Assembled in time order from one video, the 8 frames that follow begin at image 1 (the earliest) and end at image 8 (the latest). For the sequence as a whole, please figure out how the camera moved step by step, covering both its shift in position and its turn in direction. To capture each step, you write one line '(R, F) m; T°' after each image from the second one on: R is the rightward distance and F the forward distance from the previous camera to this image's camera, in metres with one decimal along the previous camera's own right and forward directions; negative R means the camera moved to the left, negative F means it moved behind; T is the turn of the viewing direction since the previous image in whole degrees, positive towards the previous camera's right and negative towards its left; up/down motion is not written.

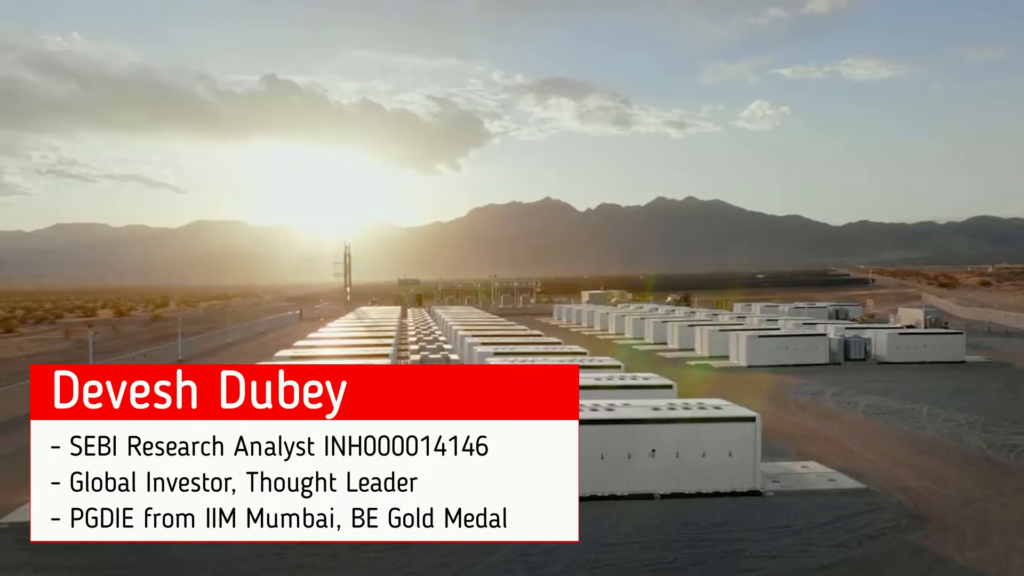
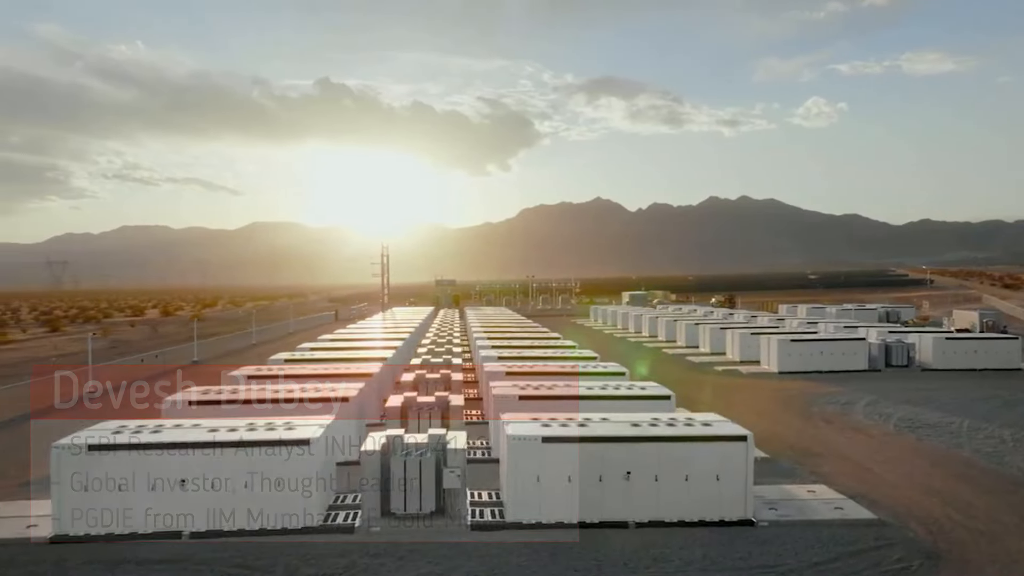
(+1.5, +1.6) m; -4°
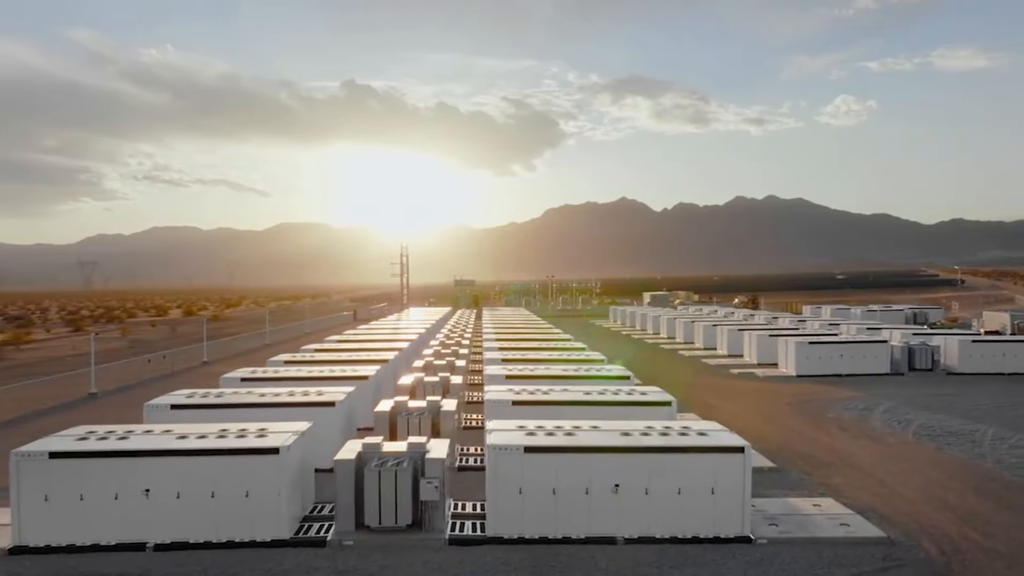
(+0.7, +0.7) m; -2°
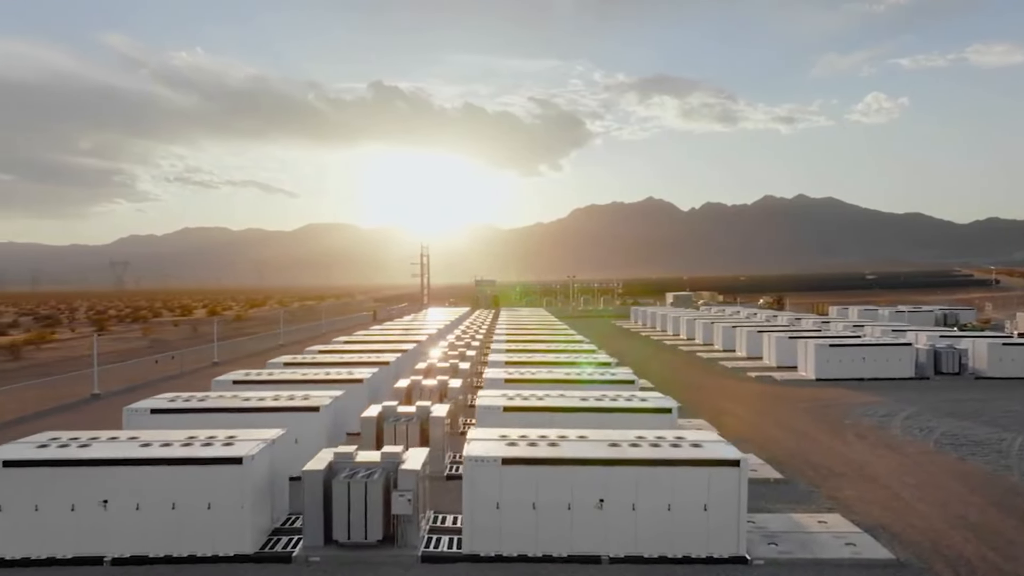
(+0.7, +0.8) m; -2°
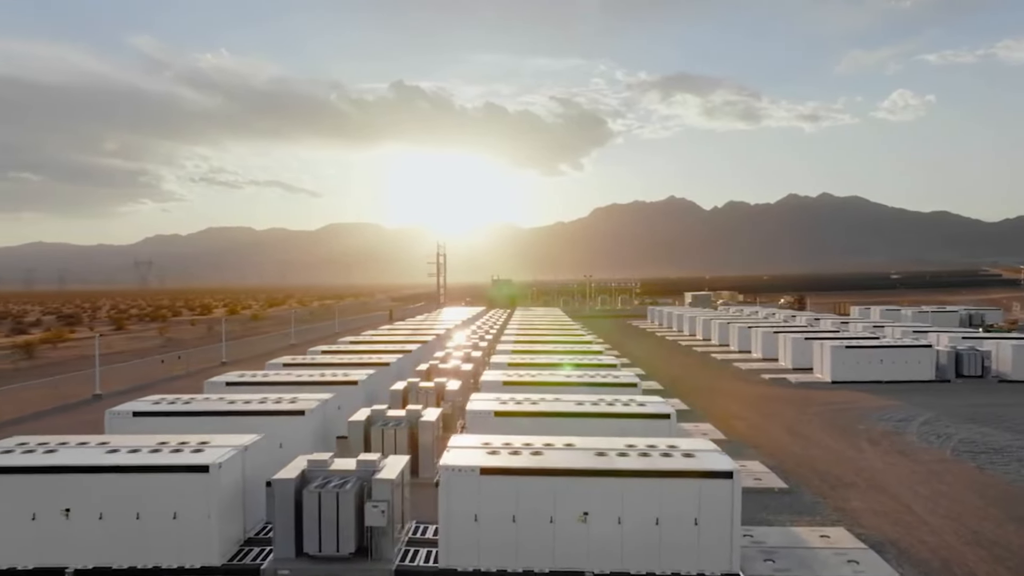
(+0.6, +0.6) m; -2°
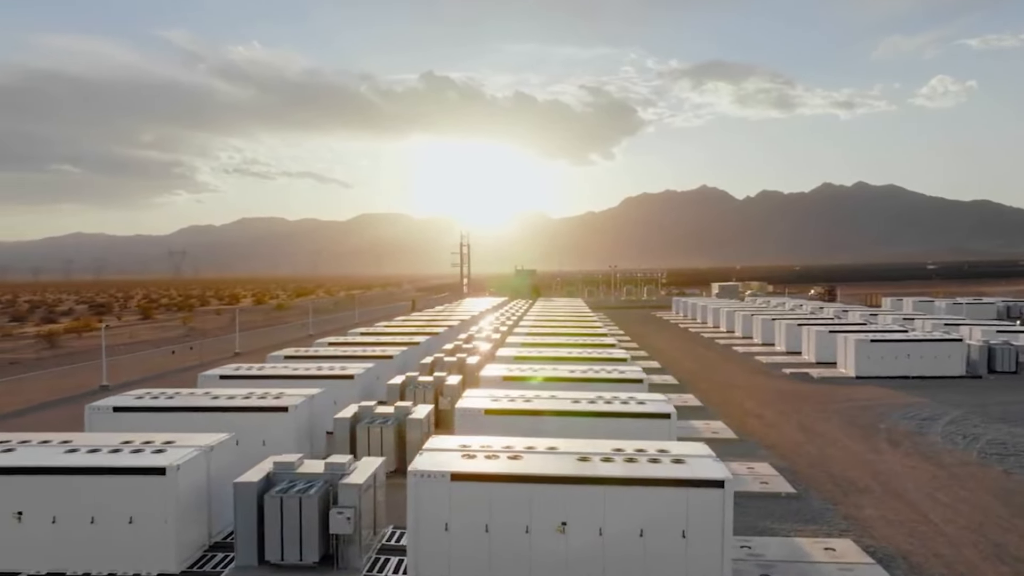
(+0.7, +0.8) m; -2°
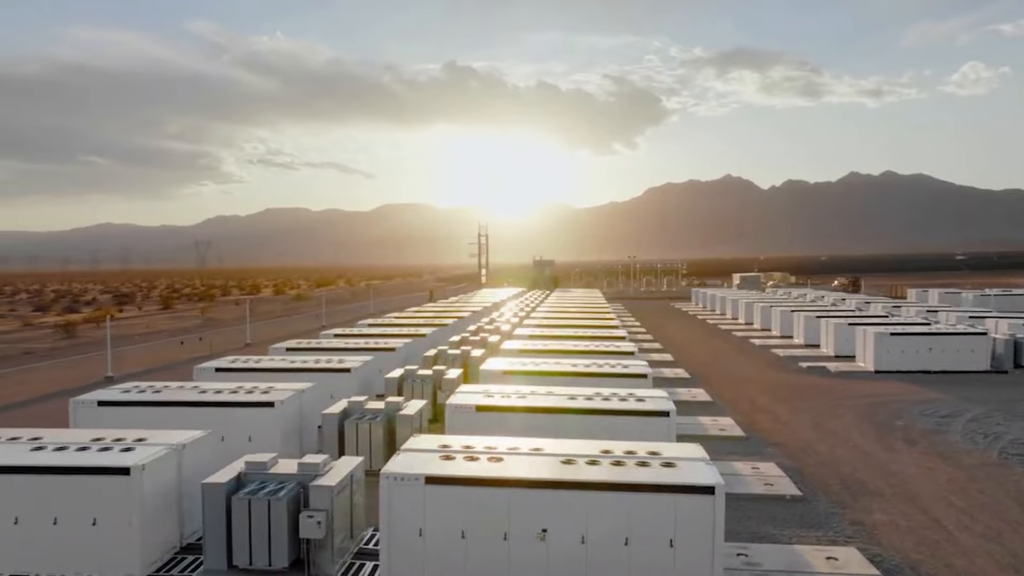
(+0.5, +0.6) m; -2°
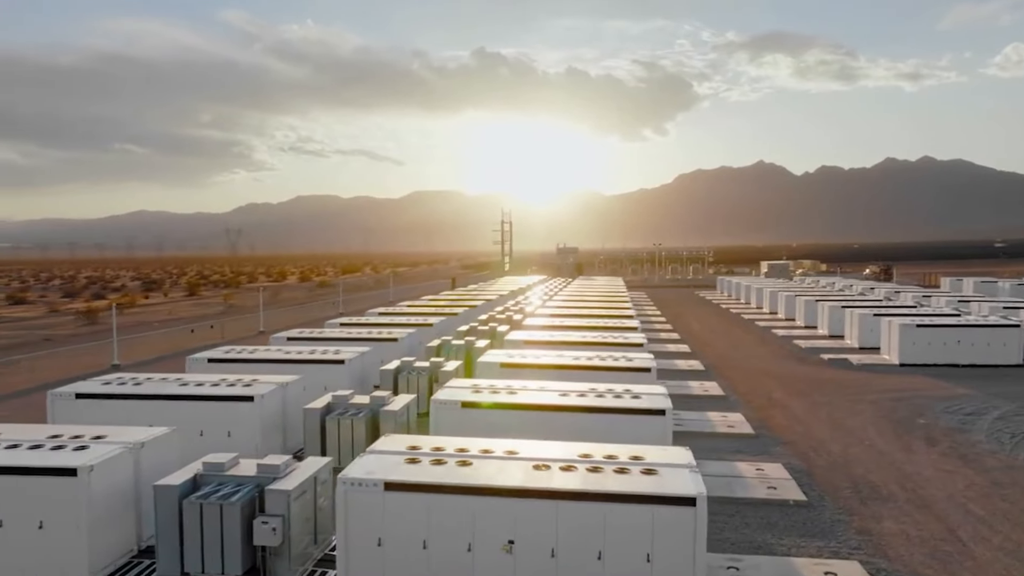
(+0.7, +0.7) m; -2°
